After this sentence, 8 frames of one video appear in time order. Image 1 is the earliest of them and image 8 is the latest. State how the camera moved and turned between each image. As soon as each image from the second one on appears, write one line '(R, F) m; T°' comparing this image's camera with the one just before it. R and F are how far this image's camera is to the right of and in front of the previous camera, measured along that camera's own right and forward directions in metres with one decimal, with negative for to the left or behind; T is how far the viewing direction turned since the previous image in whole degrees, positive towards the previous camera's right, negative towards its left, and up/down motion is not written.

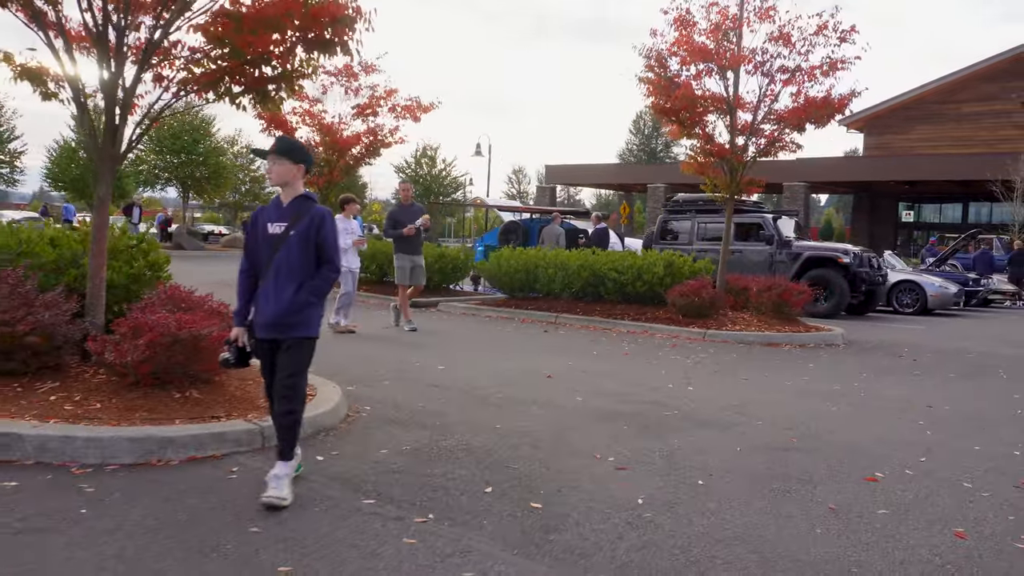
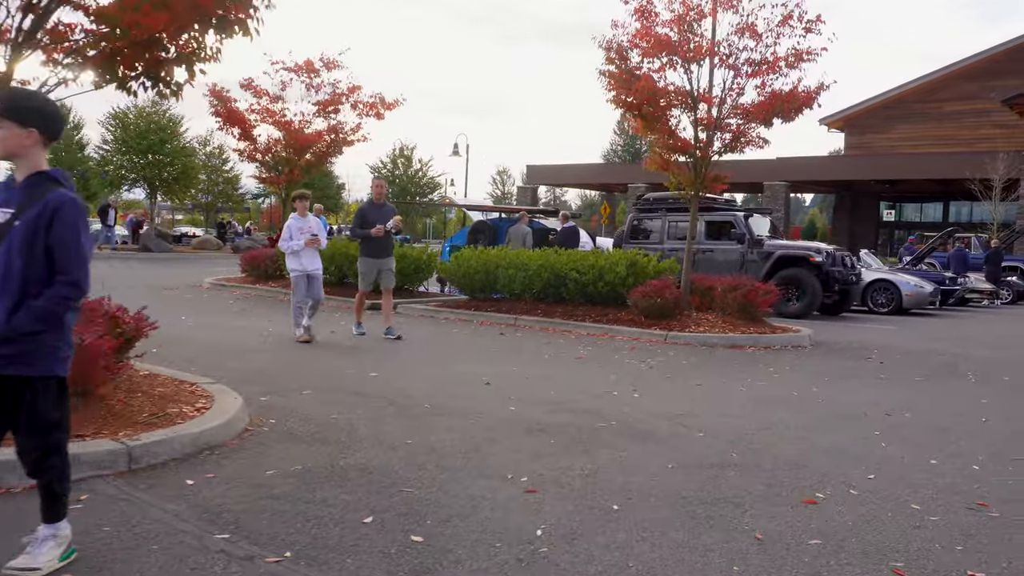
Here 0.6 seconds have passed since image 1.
(+0.4, +0.5) m; +1°
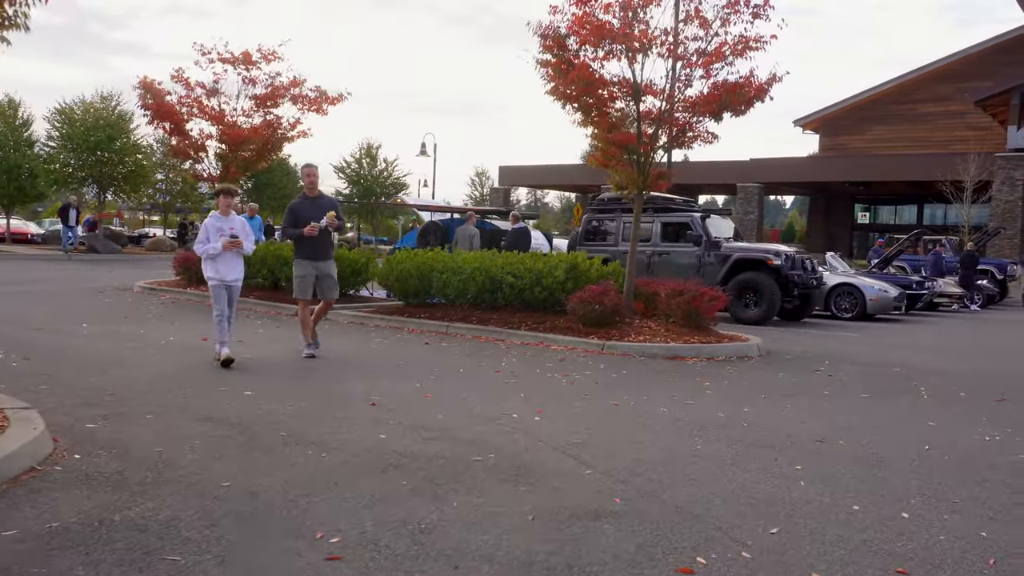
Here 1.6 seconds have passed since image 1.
(+0.7, +0.9) m; +1°
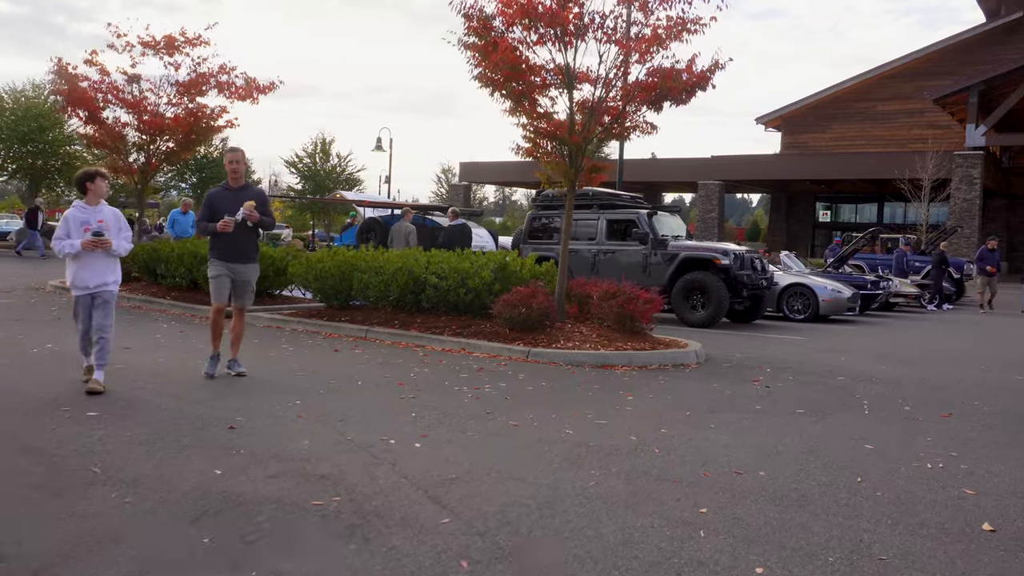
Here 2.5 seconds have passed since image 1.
(+0.6, +0.9) m; +2°
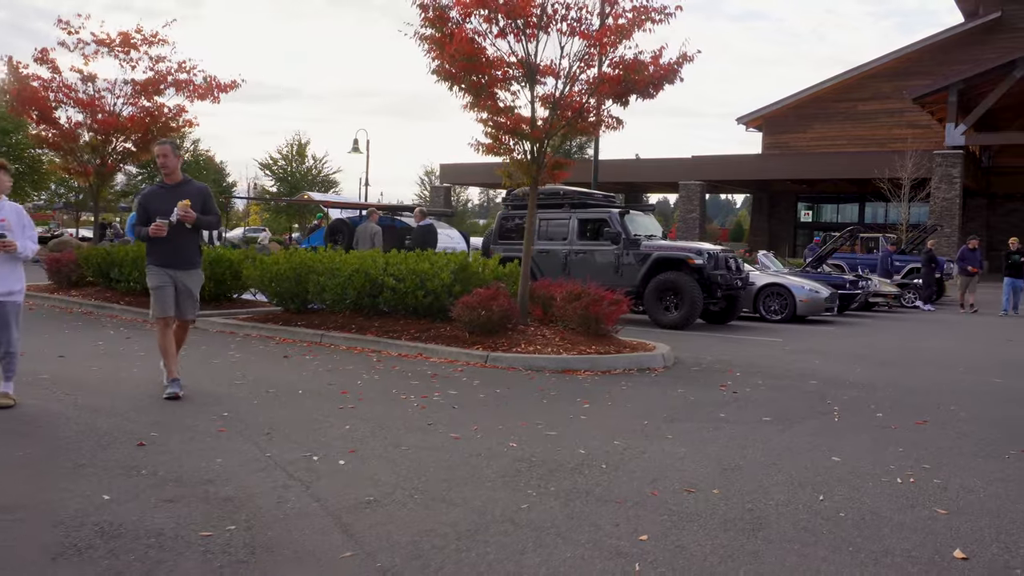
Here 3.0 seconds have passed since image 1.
(+0.3, +0.5) m; +1°
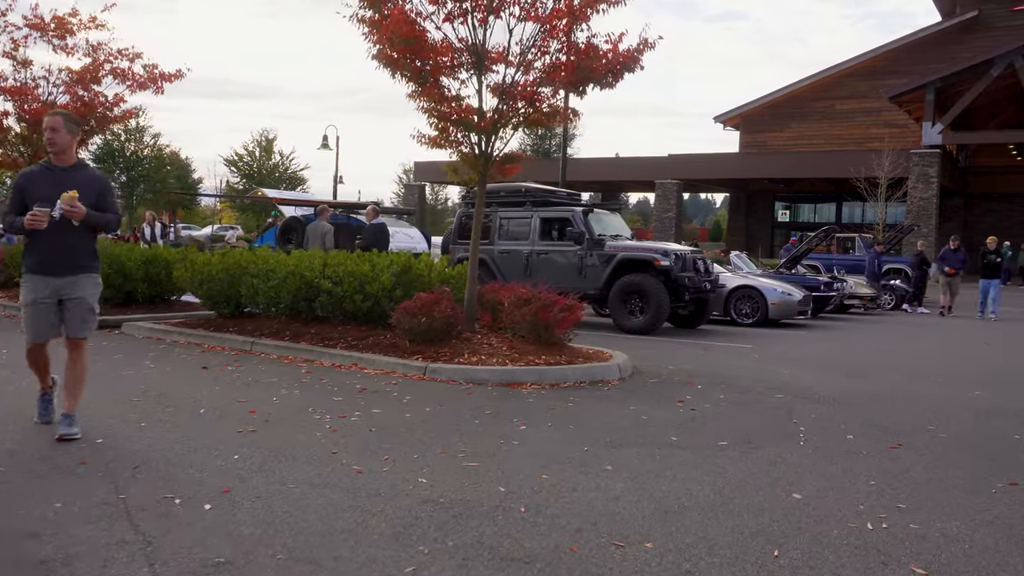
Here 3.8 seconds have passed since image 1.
(+0.4, +0.8) m; +1°
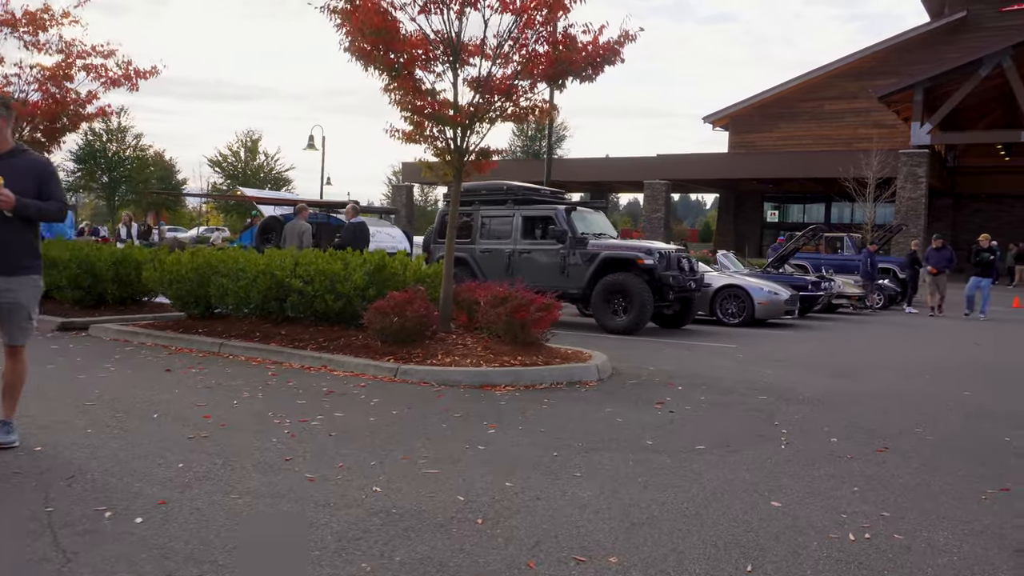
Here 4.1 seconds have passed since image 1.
(+0.2, +0.3) m; +1°
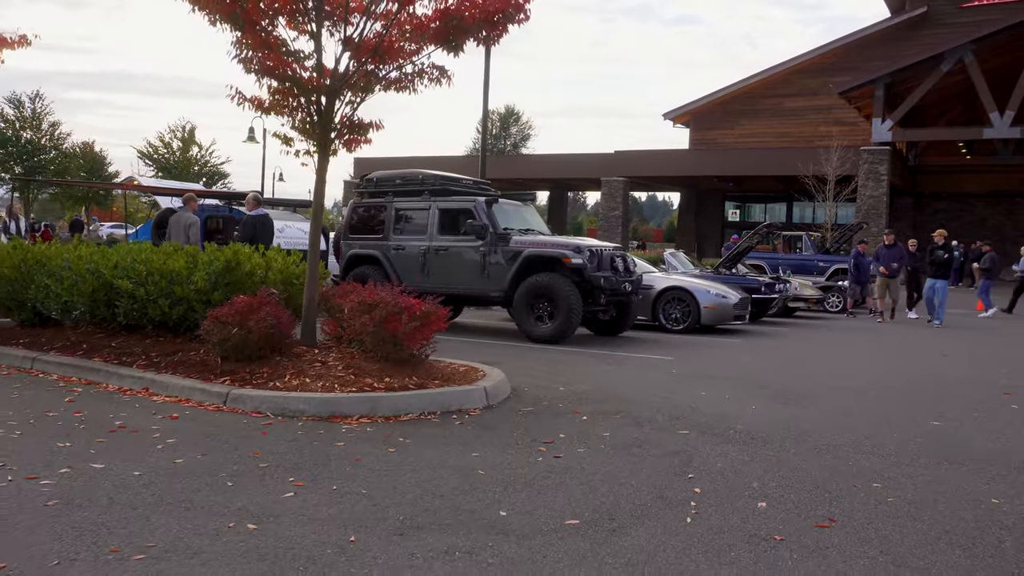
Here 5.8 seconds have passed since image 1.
(+0.8, +1.7) m; +2°
